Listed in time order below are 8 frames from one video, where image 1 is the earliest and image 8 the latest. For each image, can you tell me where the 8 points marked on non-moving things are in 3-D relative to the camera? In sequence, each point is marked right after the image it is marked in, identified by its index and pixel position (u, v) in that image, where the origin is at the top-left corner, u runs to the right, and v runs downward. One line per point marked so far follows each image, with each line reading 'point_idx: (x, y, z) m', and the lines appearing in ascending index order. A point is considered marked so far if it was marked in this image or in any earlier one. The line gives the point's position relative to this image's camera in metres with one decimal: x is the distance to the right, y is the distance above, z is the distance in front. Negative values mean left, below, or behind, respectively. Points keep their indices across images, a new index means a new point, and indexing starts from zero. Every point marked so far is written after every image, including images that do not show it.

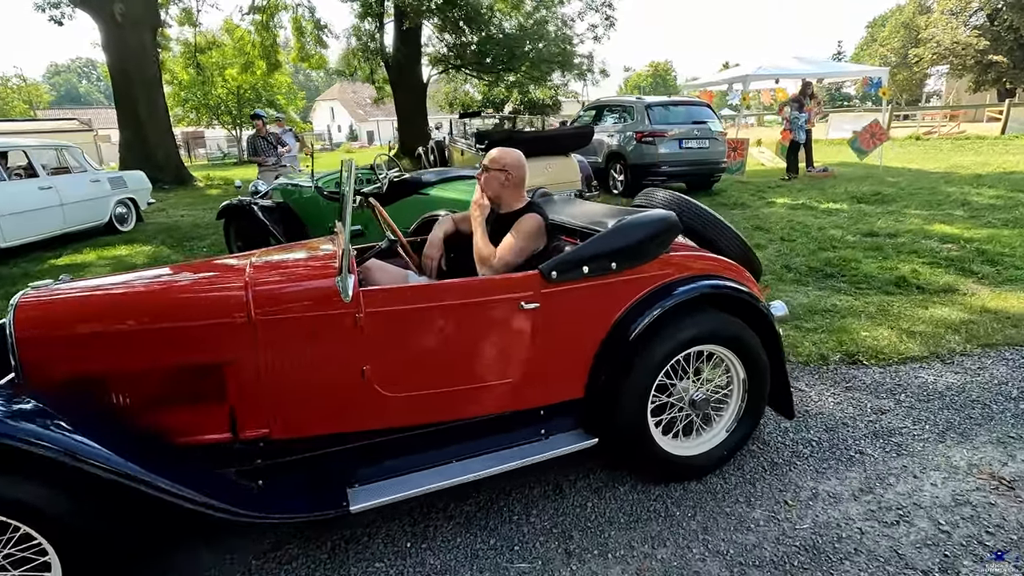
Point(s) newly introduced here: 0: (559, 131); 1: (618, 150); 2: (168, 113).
0: (+0.7, +2.4, +8.2) m
1: (+1.9, +2.5, +9.6) m
2: (-8.7, +4.5, +13.8) m
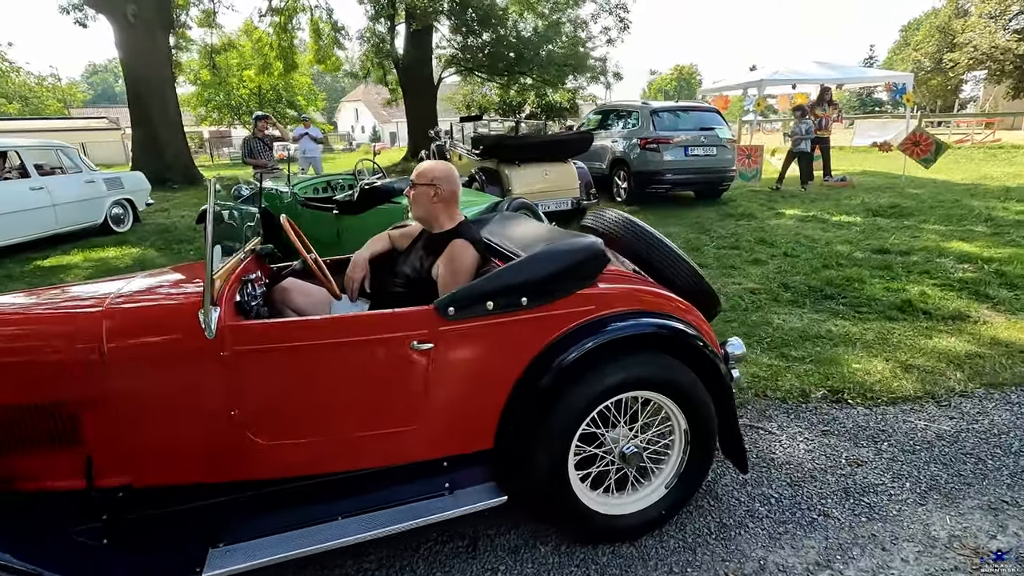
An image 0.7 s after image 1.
0: (+0.6, +2.2, +7.9) m
1: (+1.9, +2.3, +9.3) m
2: (-8.5, +4.5, +13.9) m
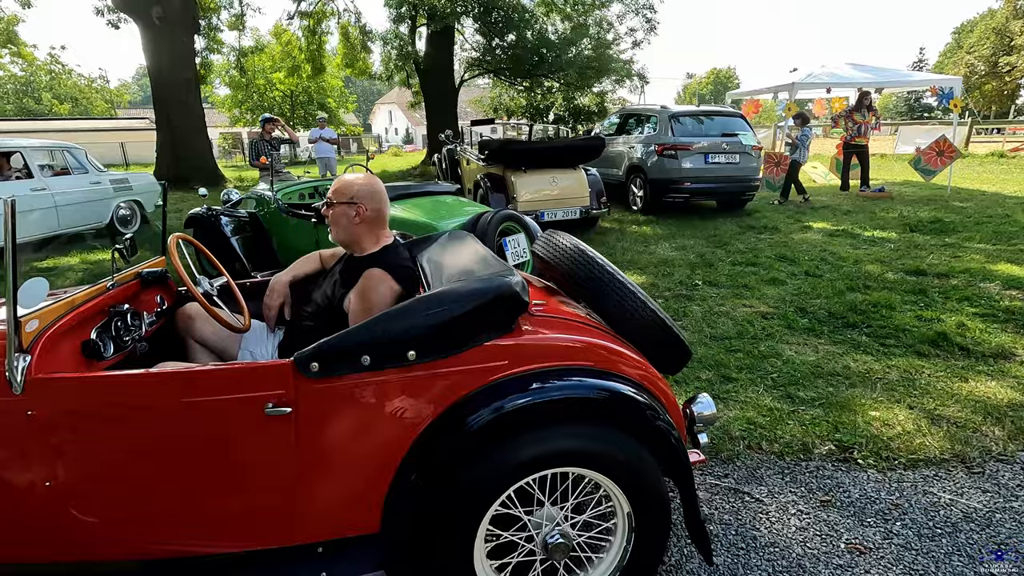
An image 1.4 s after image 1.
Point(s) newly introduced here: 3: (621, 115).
0: (+0.7, +2.0, +7.5) m
1: (+2.1, +2.1, +8.9) m
2: (-8.0, +4.5, +14.0) m
3: (+2.0, +3.2, +9.9) m
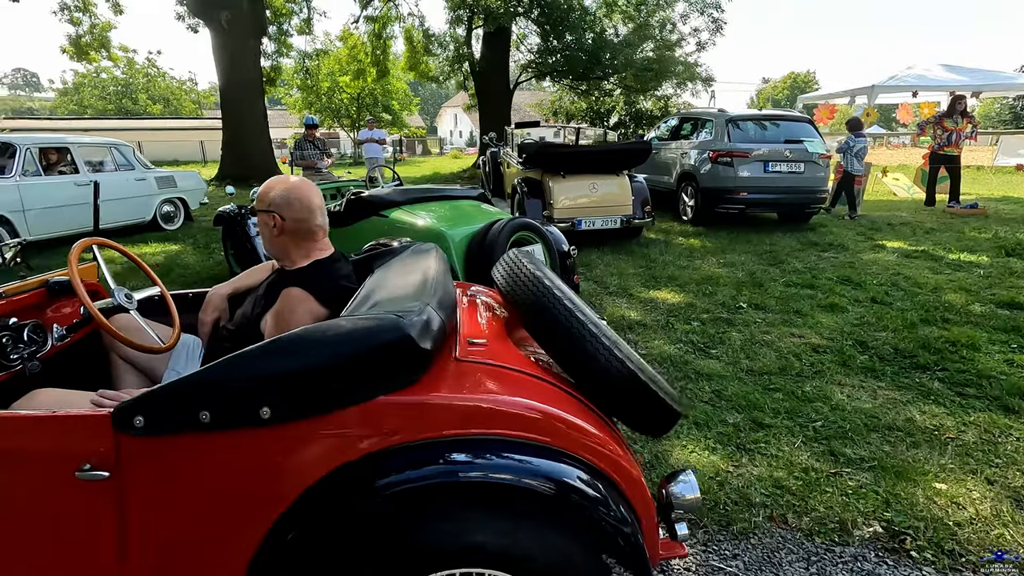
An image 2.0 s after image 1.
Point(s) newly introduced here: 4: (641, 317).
0: (+1.3, +1.9, +7.0) m
1: (+2.8, +1.8, +8.2) m
2: (-6.6, +4.6, +14.4) m
3: (+2.9, +2.9, +9.3) m
4: (+1.1, -0.3, +4.7) m
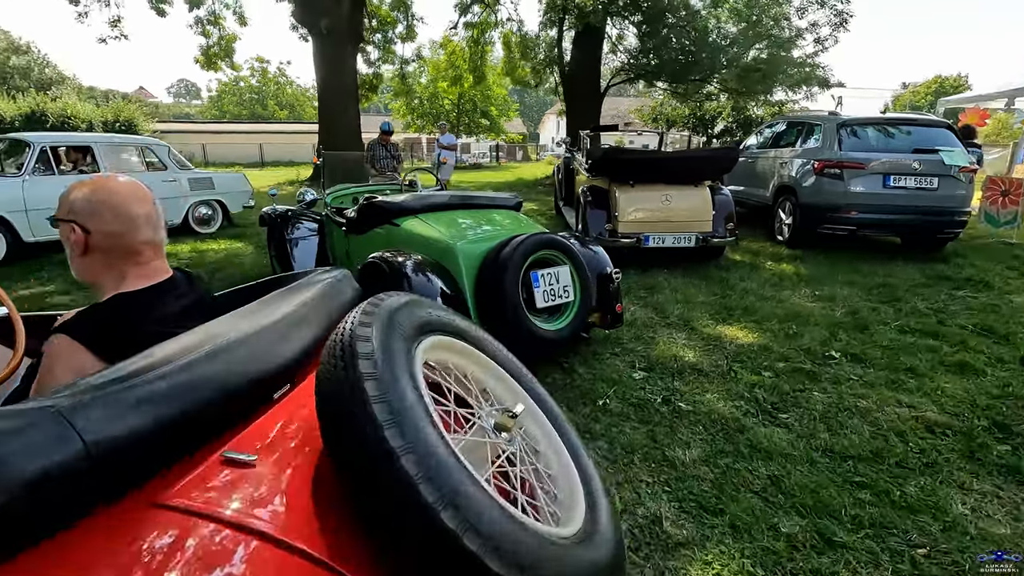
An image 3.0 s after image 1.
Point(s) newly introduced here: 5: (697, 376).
0: (+2.0, +1.5, +6.1) m
1: (+3.7, +1.4, +7.1) m
2: (-4.3, +4.7, +14.8) m
3: (+4.0, +2.5, +8.0) m
4: (+1.3, -0.5, +3.9) m
5: (+1.2, -0.6, +3.6) m
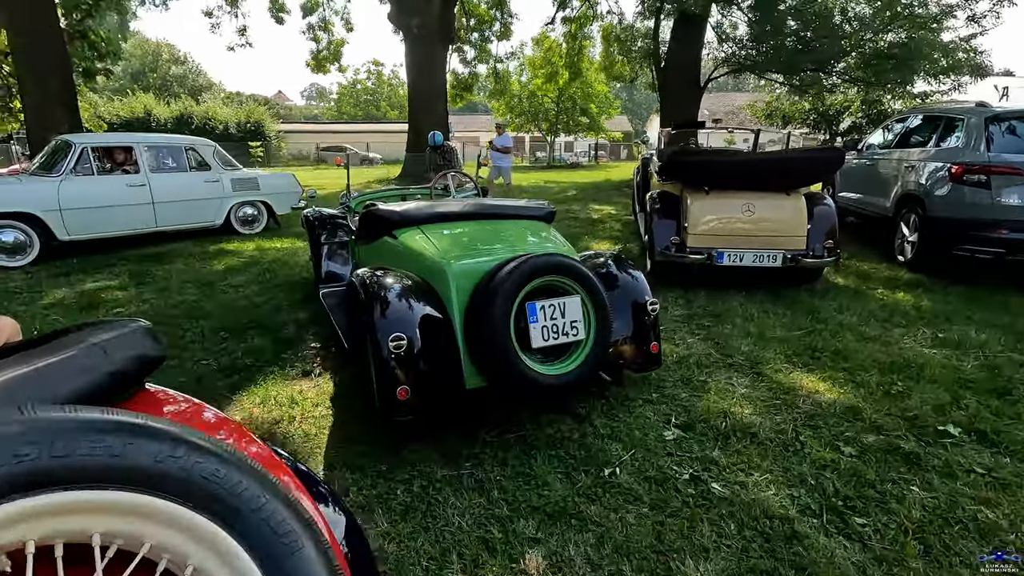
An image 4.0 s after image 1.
0: (+2.5, +1.3, +5.1) m
1: (+4.3, +1.0, +5.7) m
2: (-1.9, +4.7, +14.8) m
3: (+4.9, +2.1, +6.6) m
4: (+1.4, -0.7, +3.1) m
5: (+1.2, -0.8, +2.8) m
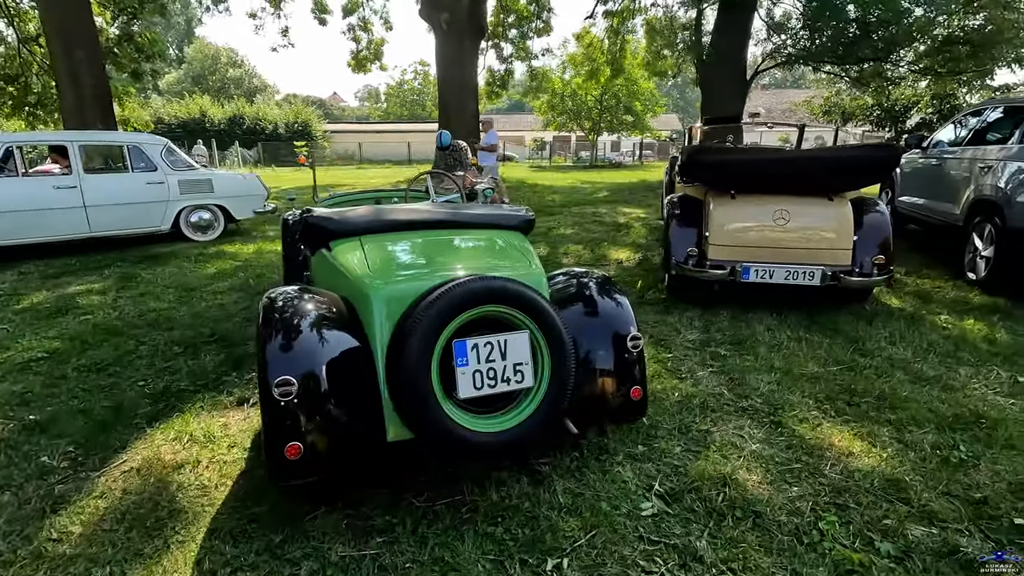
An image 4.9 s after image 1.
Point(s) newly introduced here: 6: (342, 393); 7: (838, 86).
0: (+2.5, +1.1, +4.4) m
1: (+4.3, +0.8, +4.8) m
2: (-1.0, +4.6, +14.4) m
3: (+5.0, +1.9, +5.6) m
4: (+1.1, -0.9, +2.4) m
5: (+1.0, -1.0, +2.2) m
6: (-0.7, -0.4, +2.2) m
7: (+10.1, +6.4, +16.7) m
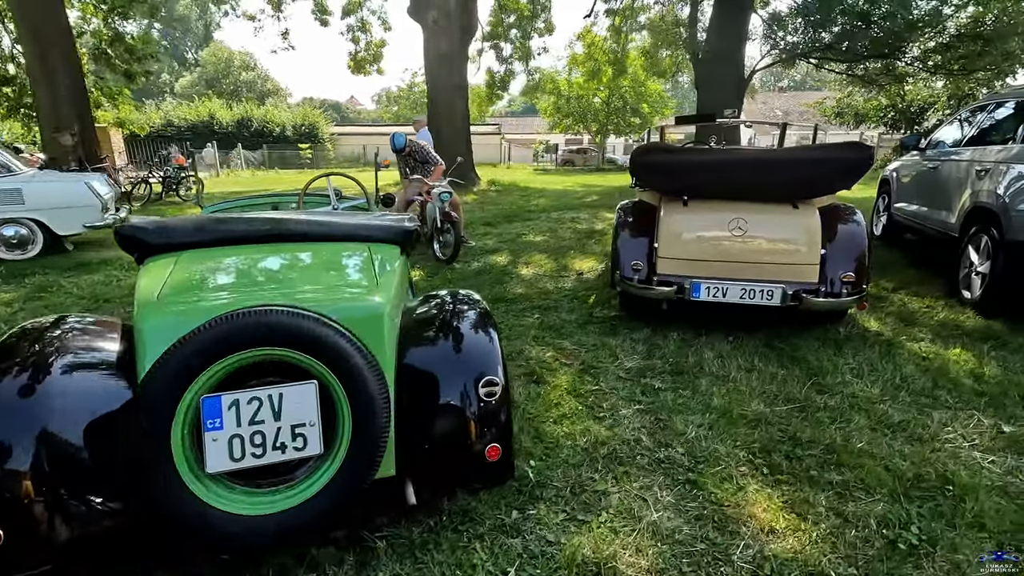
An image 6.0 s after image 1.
0: (+1.9, +1.0, +3.8) m
1: (+3.8, +0.7, +4.2) m
2: (-1.3, +4.4, +13.9) m
3: (+4.5, +1.7, +5.0) m
4: (+0.5, -1.0, +1.9) m
5: (+0.3, -1.1, +1.6) m
6: (-1.3, -0.5, +1.7) m
7: (+9.9, +6.1, +15.9) m
